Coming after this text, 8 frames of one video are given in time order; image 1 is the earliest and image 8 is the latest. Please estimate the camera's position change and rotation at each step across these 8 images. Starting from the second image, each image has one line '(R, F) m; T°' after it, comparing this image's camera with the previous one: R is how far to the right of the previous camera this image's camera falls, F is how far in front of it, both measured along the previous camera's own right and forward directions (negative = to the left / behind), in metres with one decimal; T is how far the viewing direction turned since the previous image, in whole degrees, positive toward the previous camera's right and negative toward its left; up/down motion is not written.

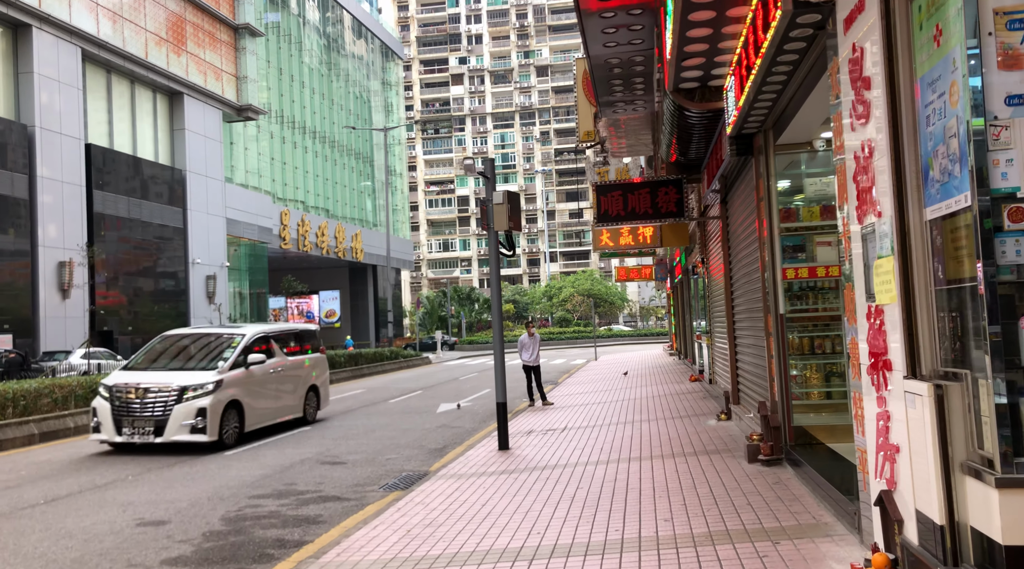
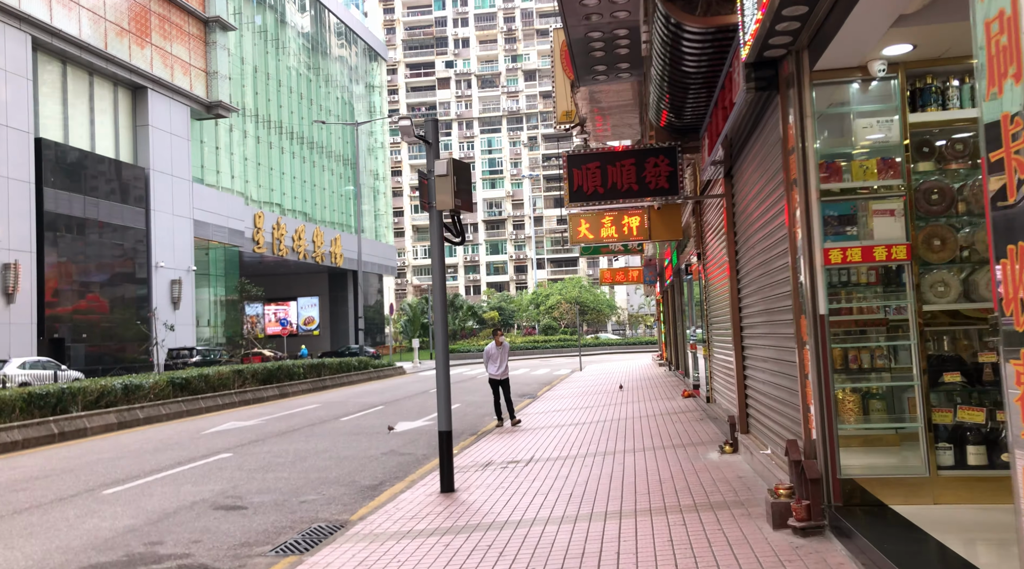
(+0.4, +2.3) m; +1°
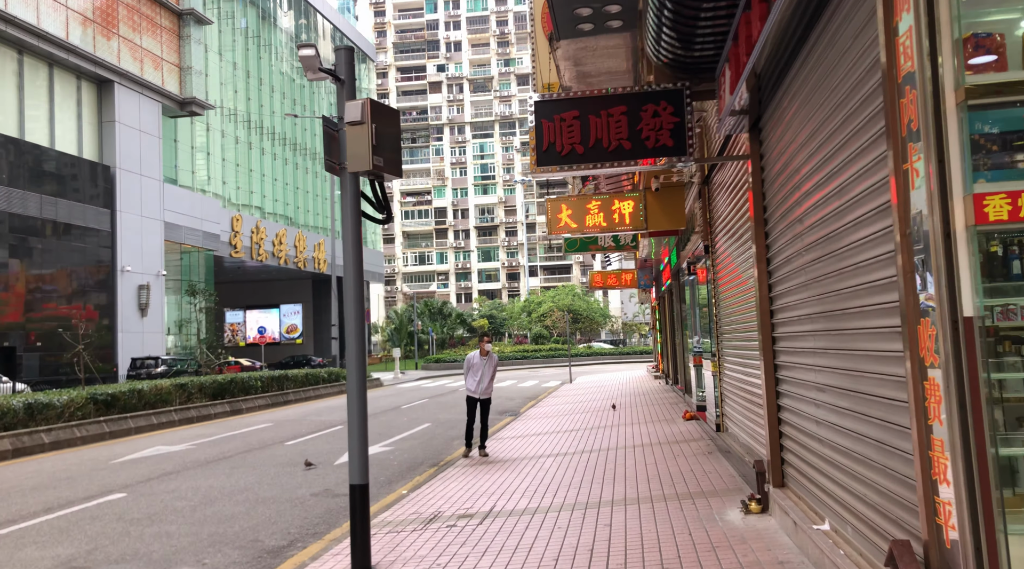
(+0.3, +2.3) m; 0°
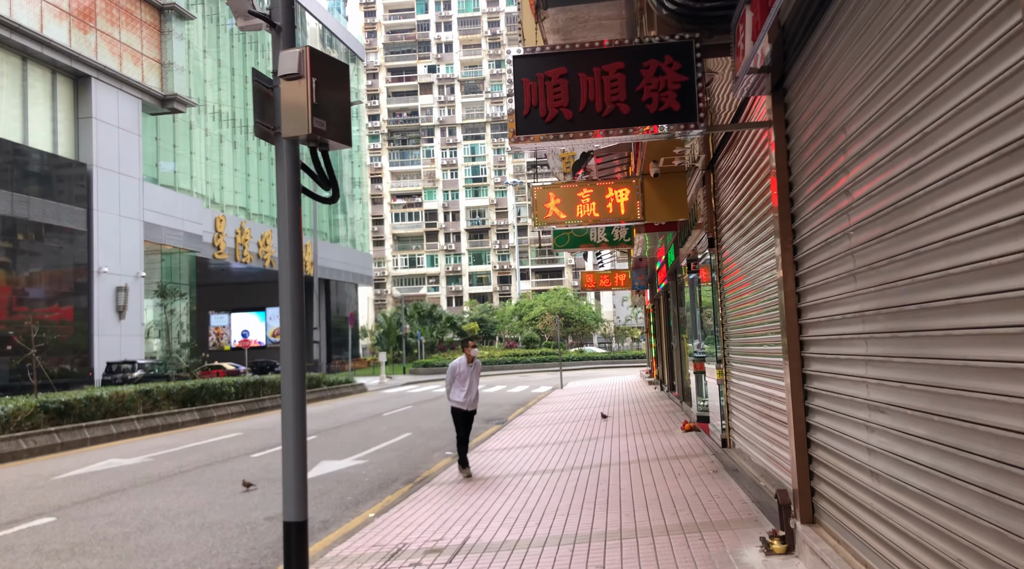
(+0.1, +1.1) m; +1°
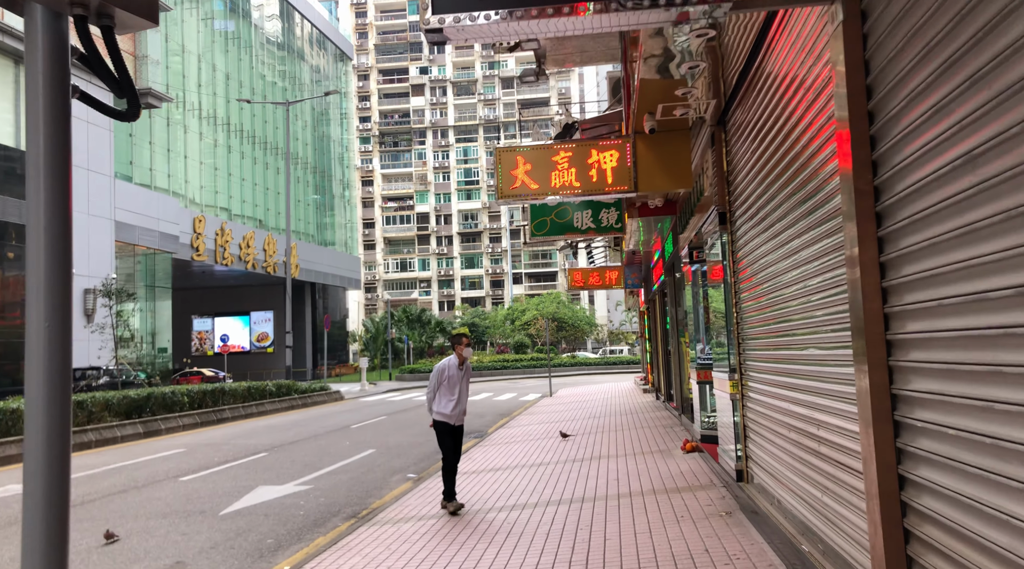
(+0.3, +1.9) m; 0°
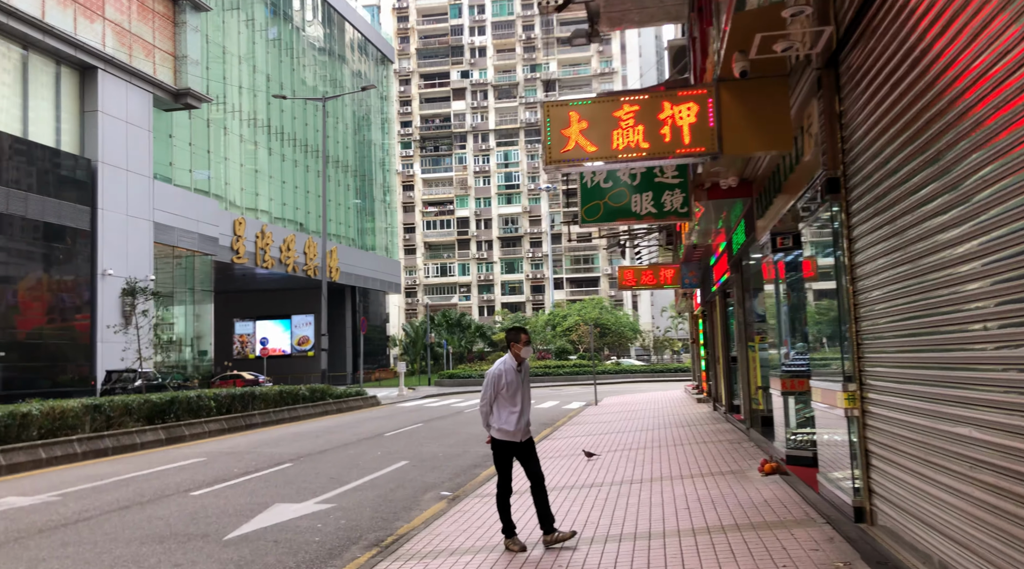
(-0.1, +1.3) m; -3°
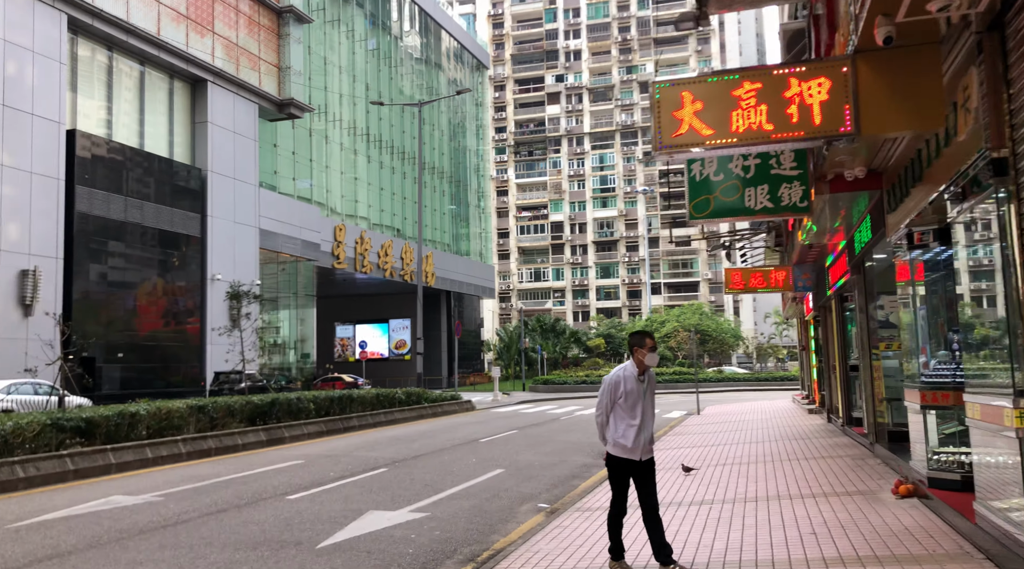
(-0.1, +0.4) m; -6°
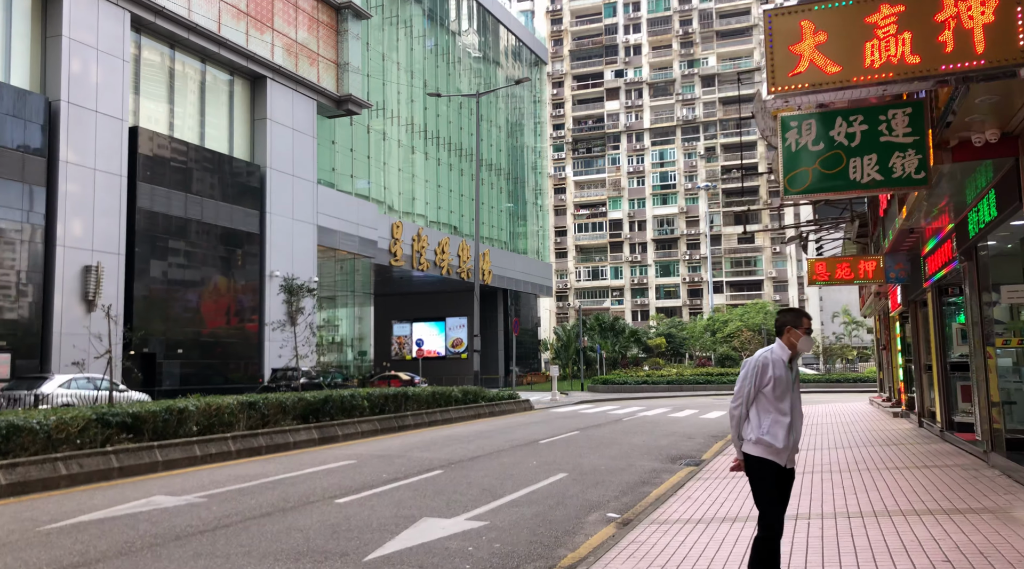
(-0.1, +0.8) m; -4°
